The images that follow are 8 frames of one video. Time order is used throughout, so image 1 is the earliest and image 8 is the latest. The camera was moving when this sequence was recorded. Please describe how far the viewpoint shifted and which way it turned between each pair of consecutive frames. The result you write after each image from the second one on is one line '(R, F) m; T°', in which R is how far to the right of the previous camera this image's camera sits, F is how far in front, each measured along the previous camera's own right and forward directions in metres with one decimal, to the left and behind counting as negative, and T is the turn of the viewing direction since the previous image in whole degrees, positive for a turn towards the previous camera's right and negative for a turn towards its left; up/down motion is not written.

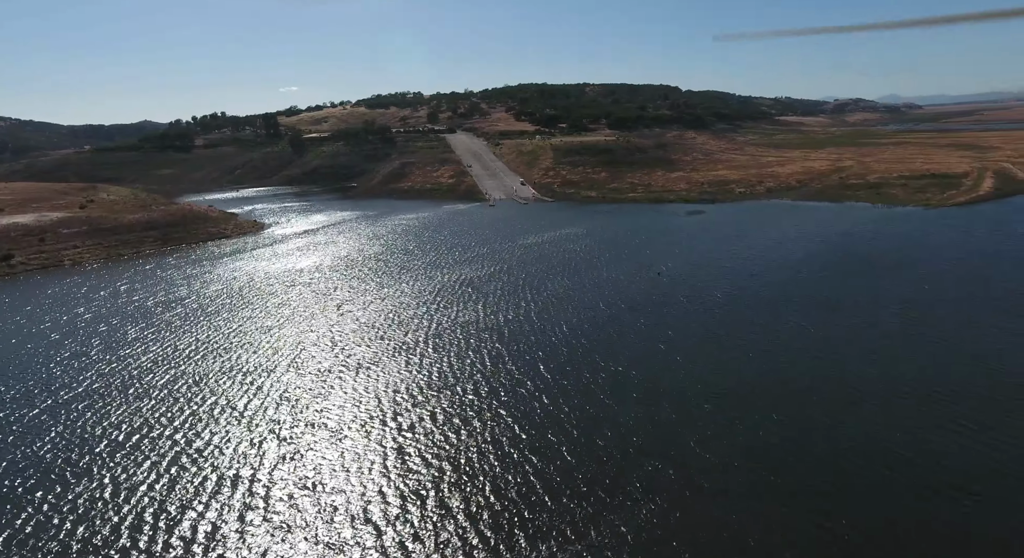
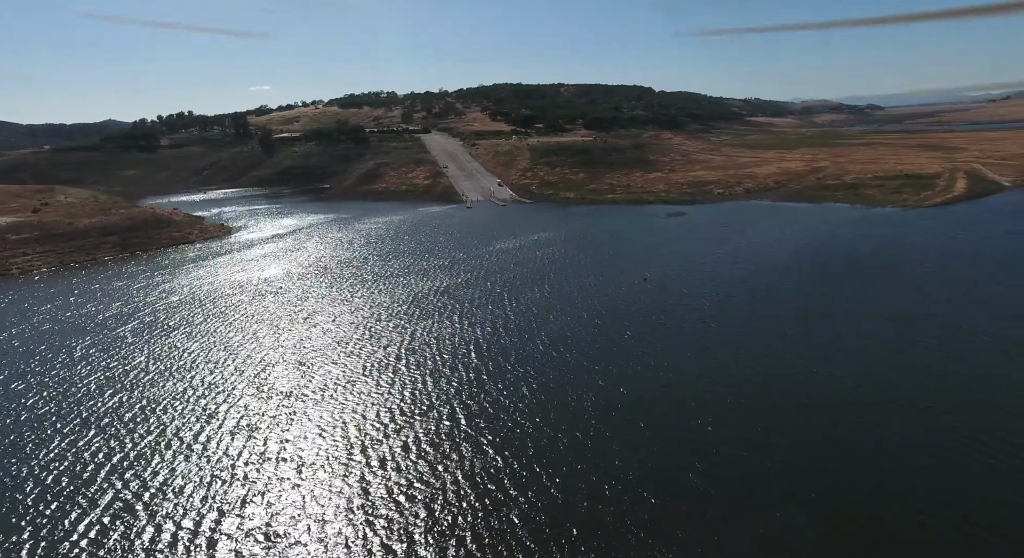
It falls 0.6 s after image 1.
(-0.2, +1.7) m; +2°
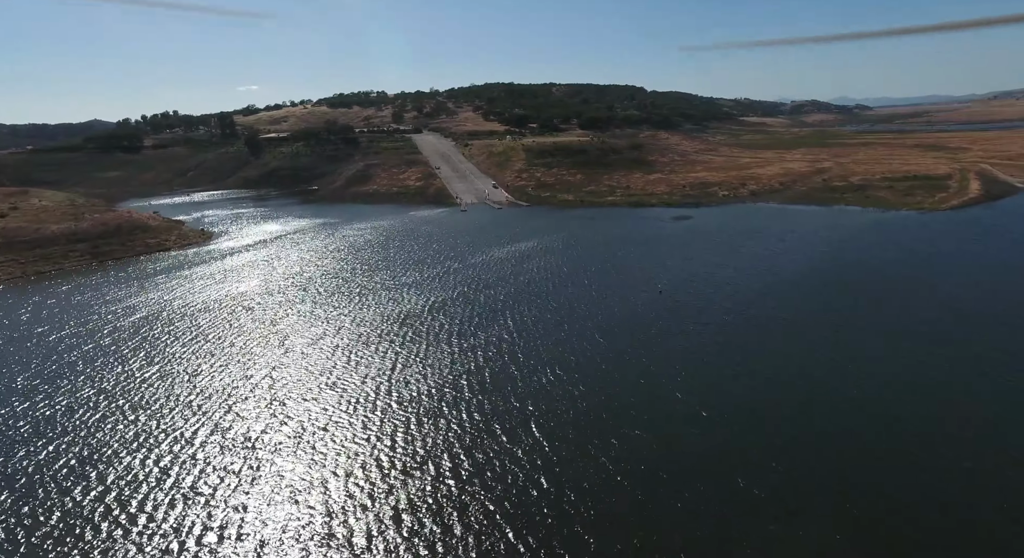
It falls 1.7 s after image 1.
(-0.6, +3.4) m; +1°
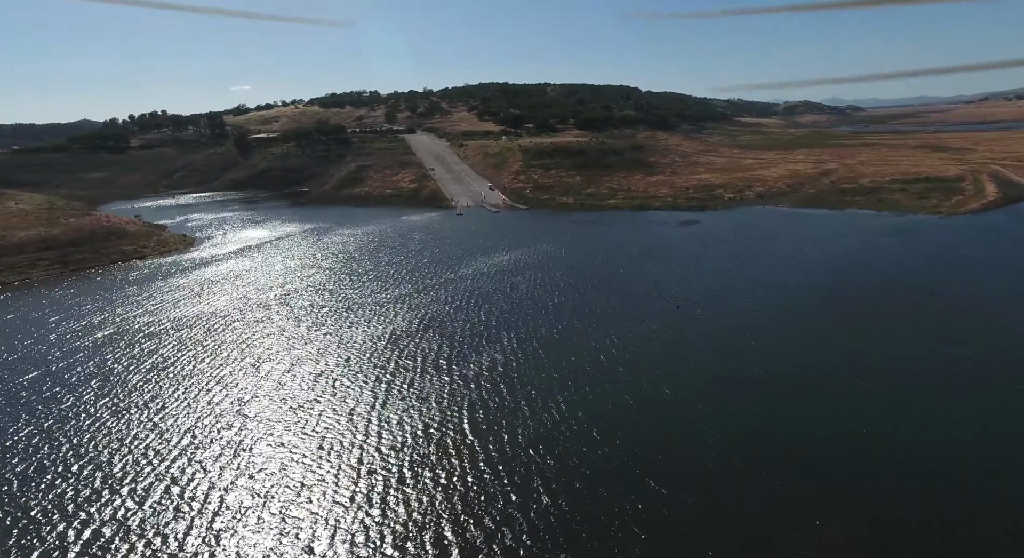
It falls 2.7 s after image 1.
(-0.5, +3.1) m; +1°
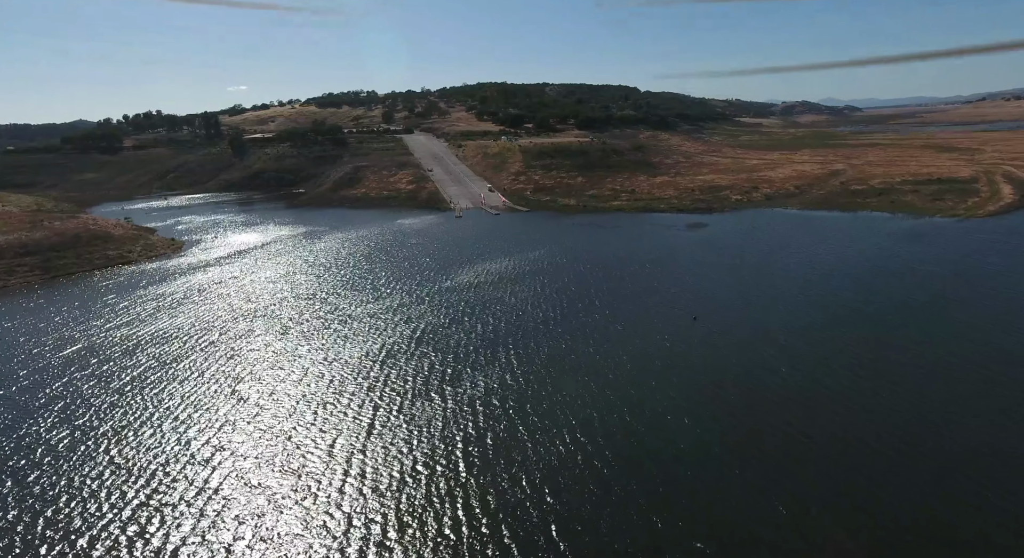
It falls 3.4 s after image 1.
(-0.4, +2.2) m; 0°
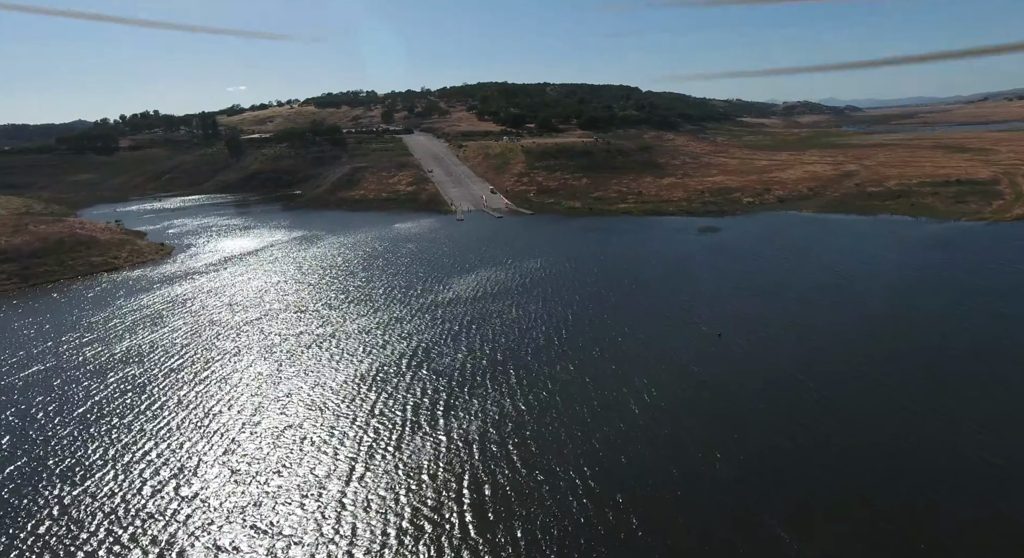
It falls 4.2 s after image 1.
(-0.4, +2.6) m; 0°
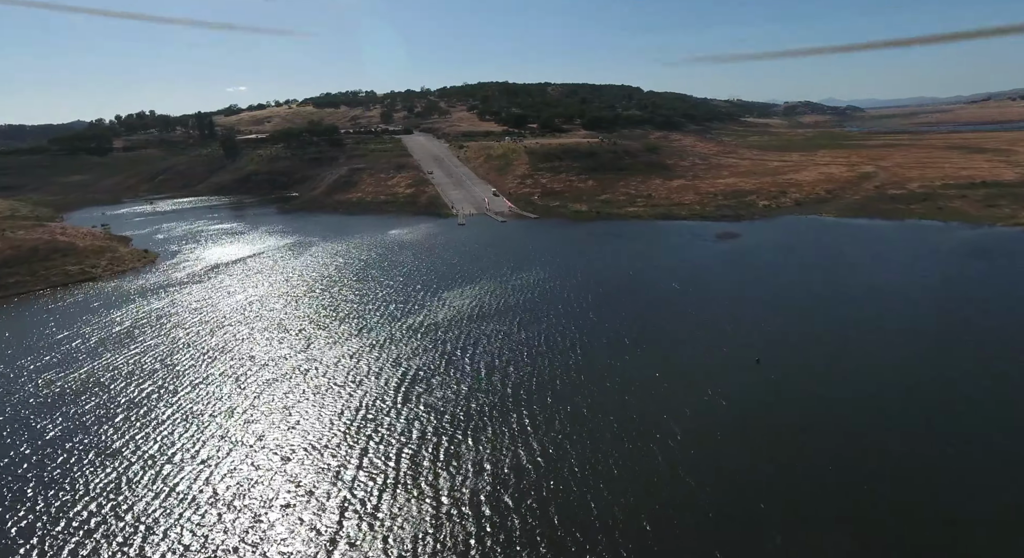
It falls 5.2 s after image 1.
(-0.4, +3.3) m; 0°
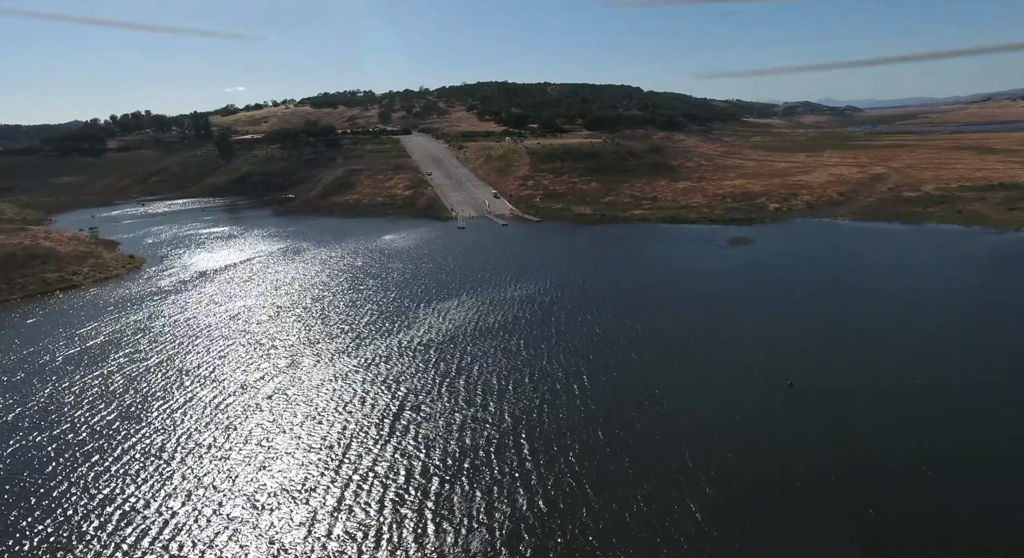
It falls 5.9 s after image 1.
(-0.3, +2.3) m; 0°
